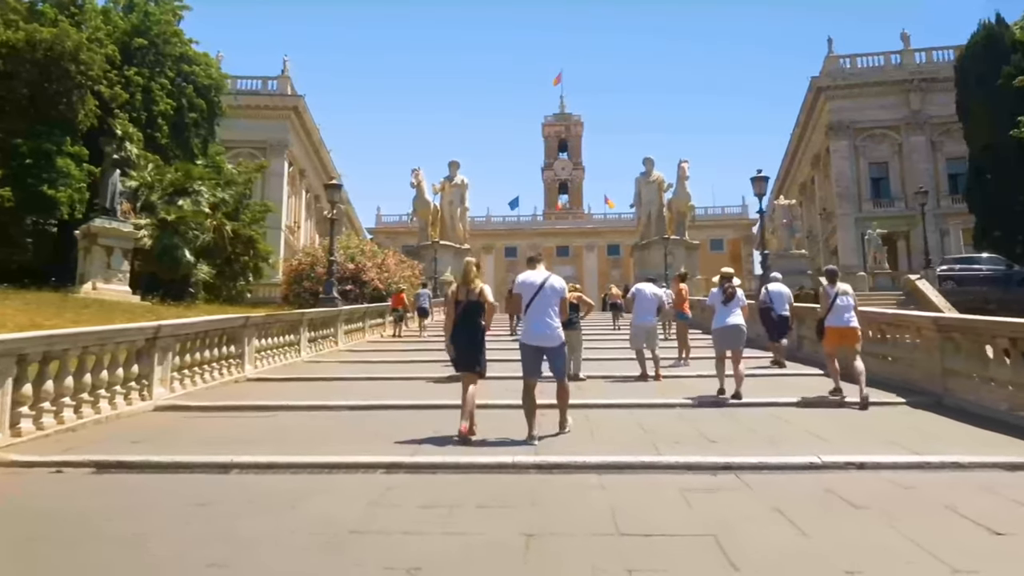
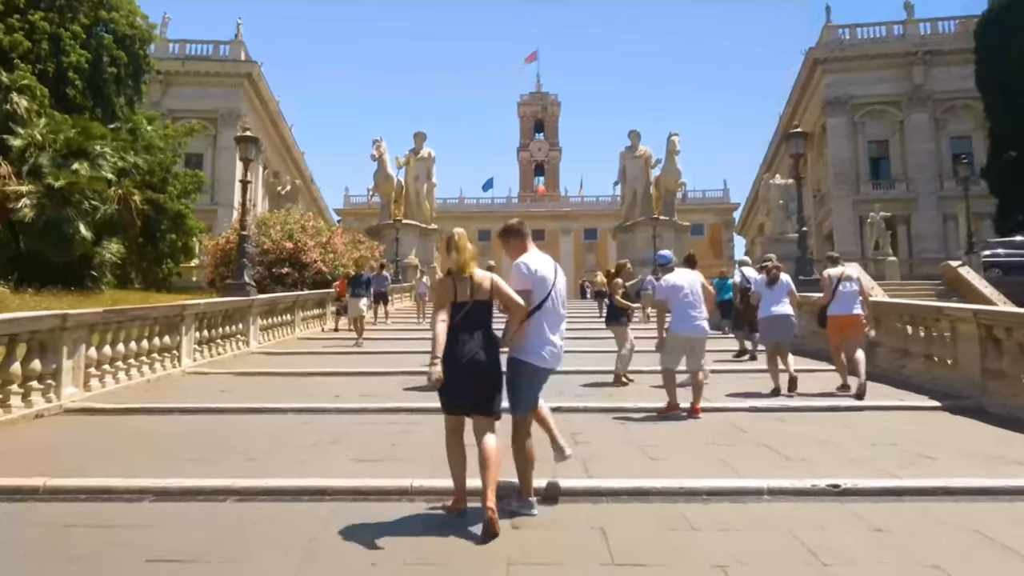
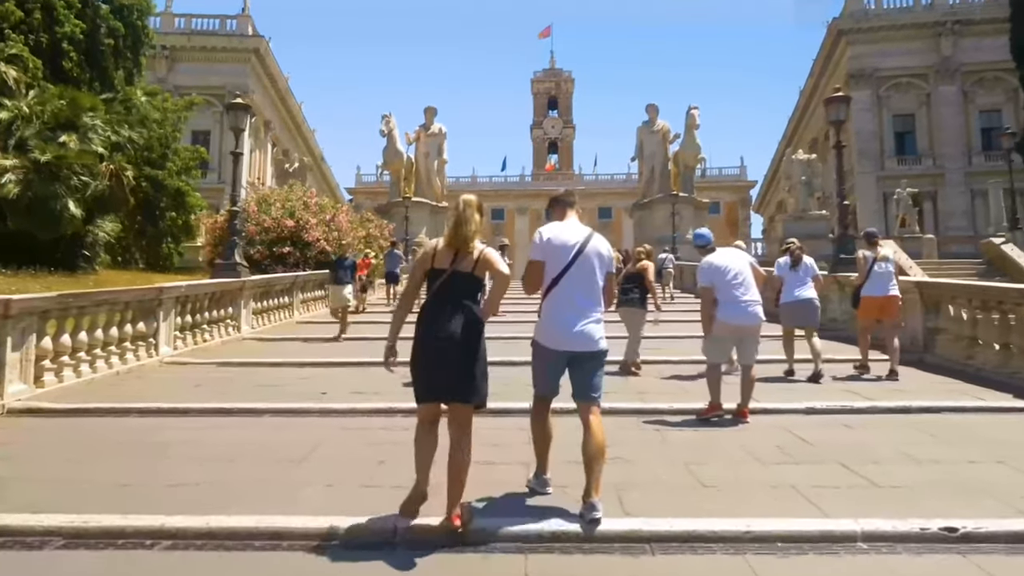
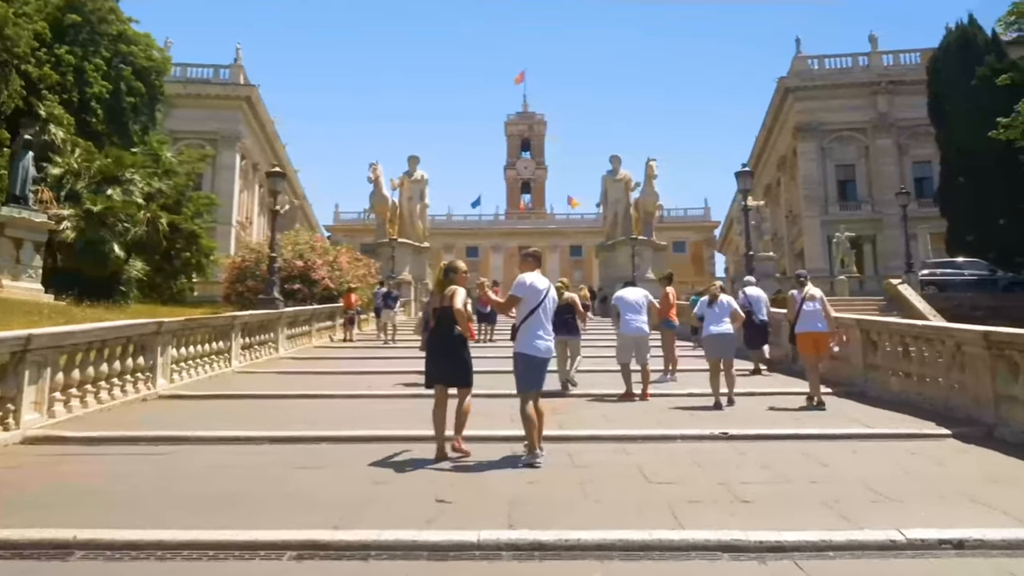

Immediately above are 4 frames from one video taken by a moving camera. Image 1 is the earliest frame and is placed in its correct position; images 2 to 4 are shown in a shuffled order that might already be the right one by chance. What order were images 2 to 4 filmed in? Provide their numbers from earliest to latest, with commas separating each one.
4, 2, 3
